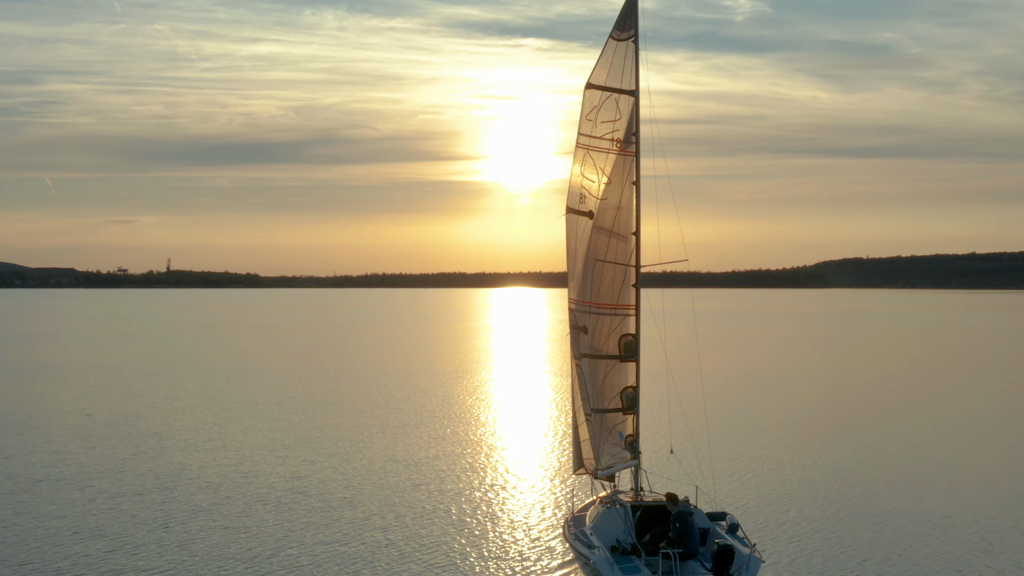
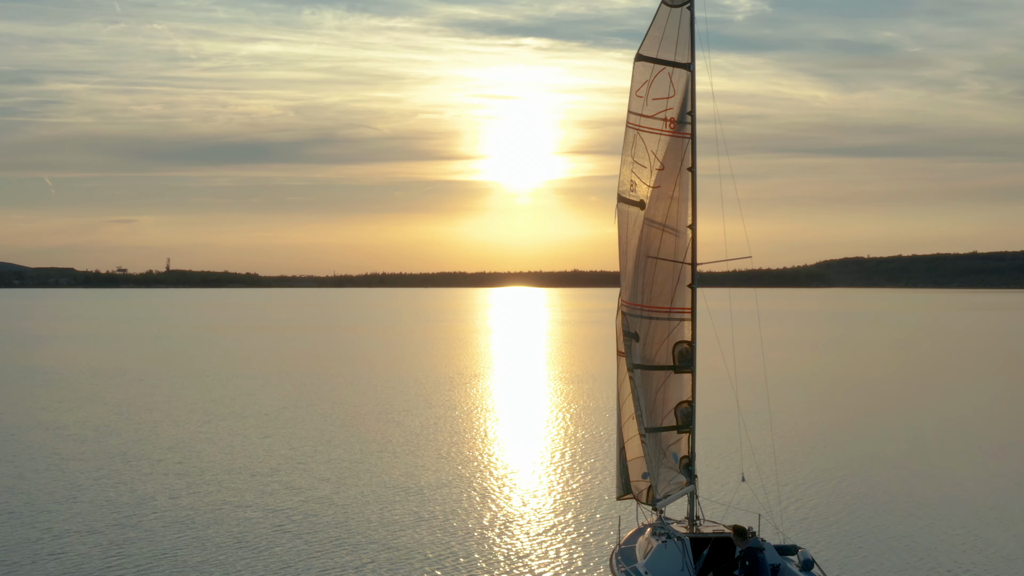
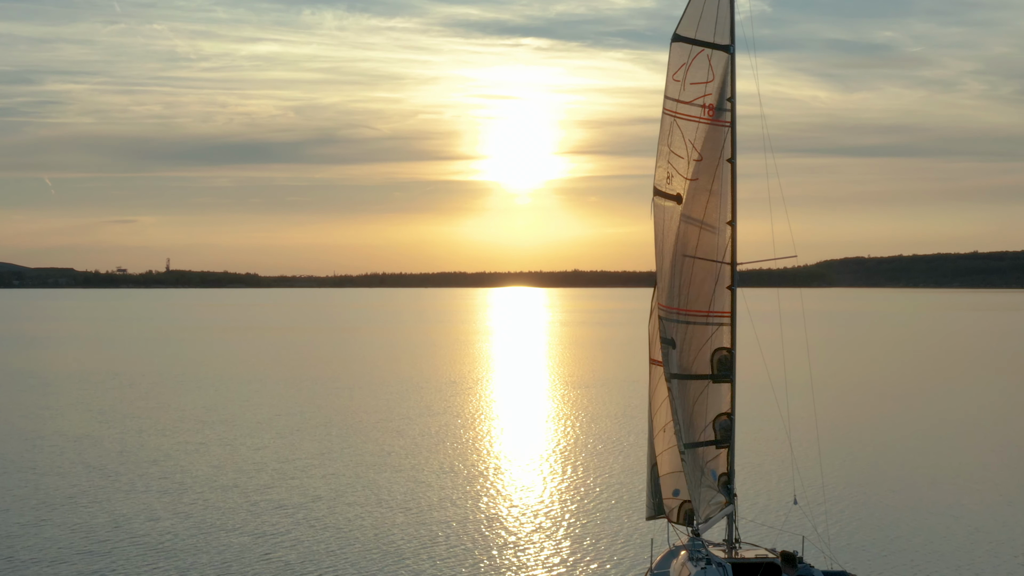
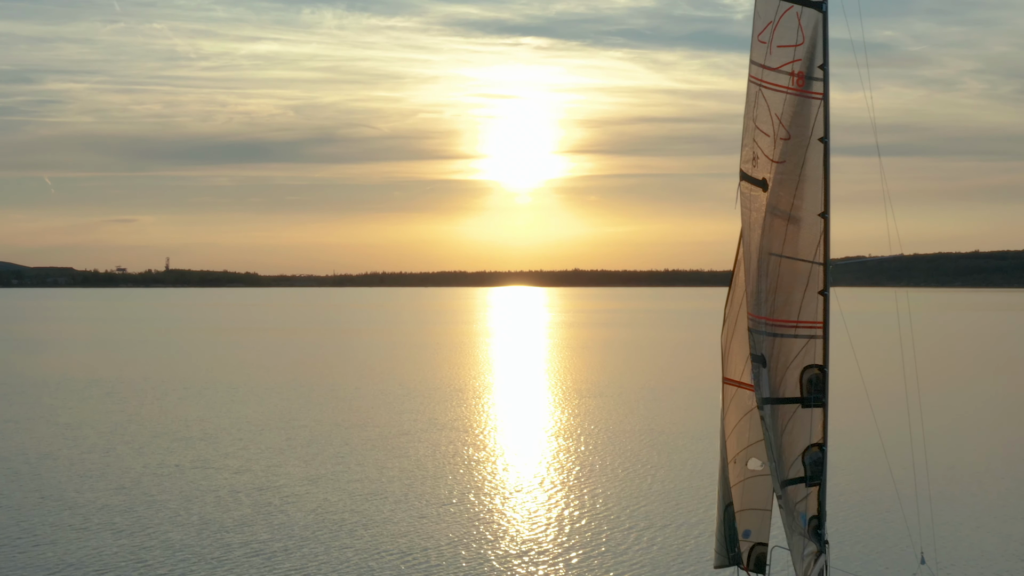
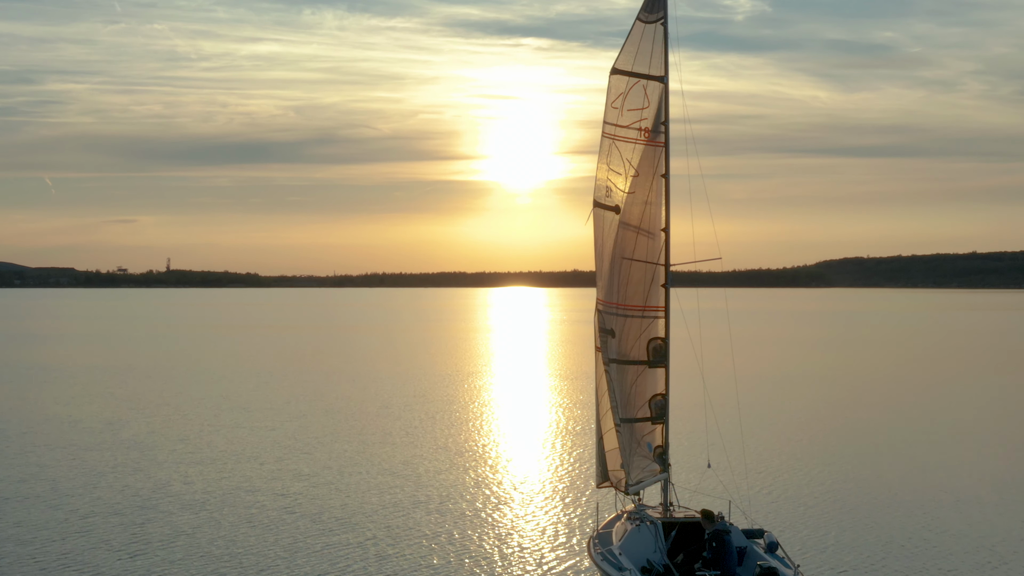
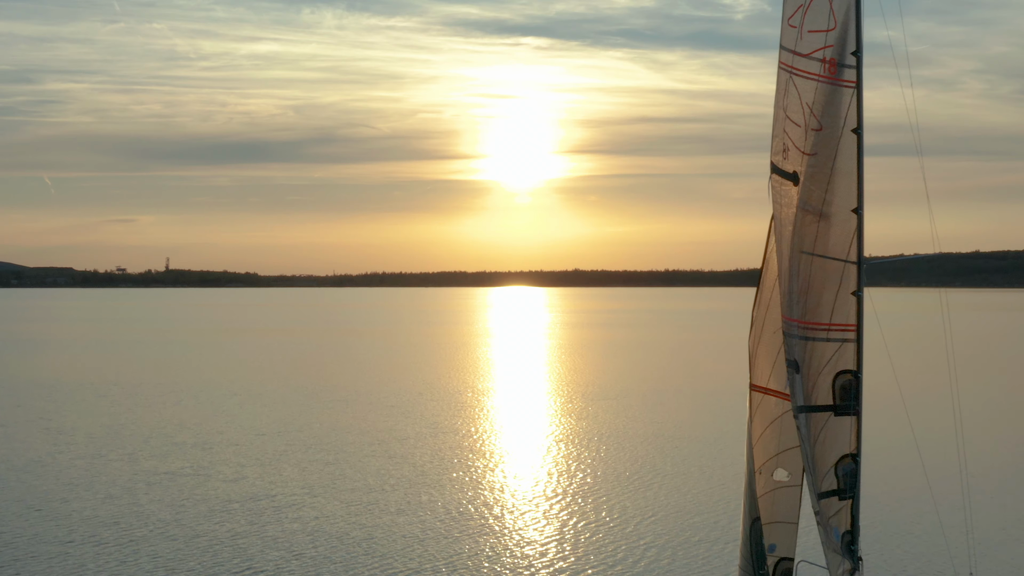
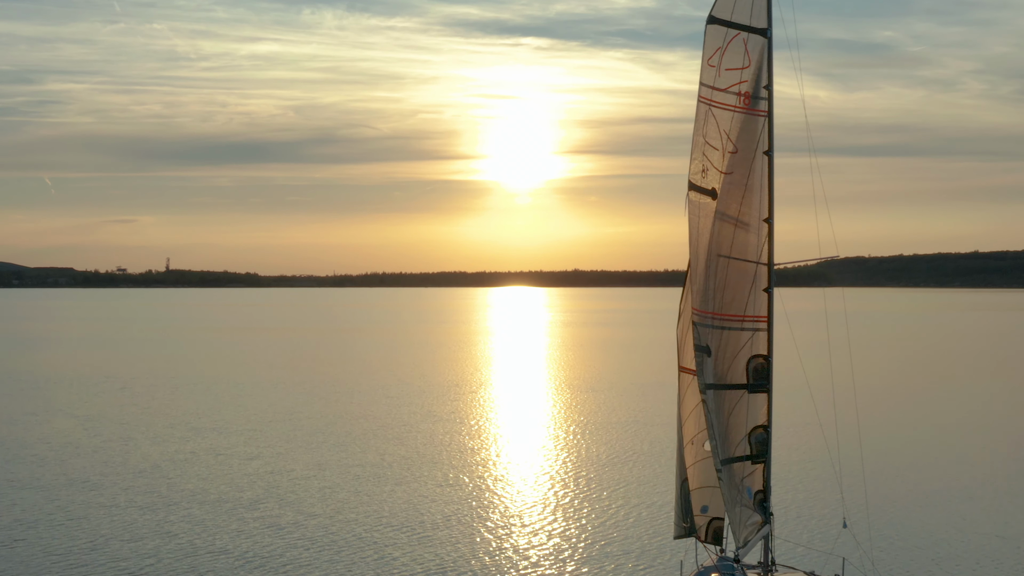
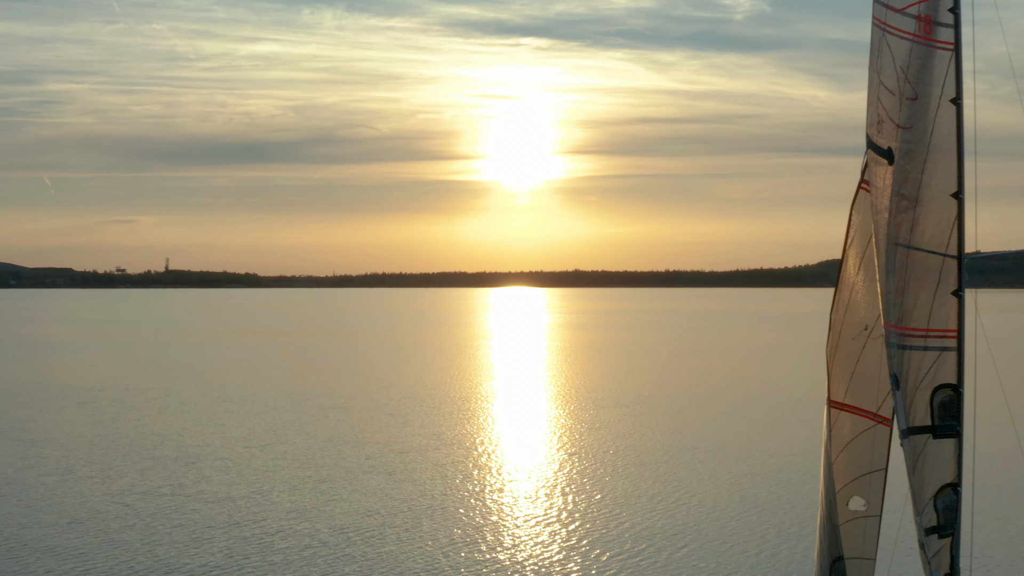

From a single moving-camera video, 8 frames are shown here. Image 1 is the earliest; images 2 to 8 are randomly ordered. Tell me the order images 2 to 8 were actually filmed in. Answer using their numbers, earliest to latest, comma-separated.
5, 2, 3, 7, 4, 6, 8
